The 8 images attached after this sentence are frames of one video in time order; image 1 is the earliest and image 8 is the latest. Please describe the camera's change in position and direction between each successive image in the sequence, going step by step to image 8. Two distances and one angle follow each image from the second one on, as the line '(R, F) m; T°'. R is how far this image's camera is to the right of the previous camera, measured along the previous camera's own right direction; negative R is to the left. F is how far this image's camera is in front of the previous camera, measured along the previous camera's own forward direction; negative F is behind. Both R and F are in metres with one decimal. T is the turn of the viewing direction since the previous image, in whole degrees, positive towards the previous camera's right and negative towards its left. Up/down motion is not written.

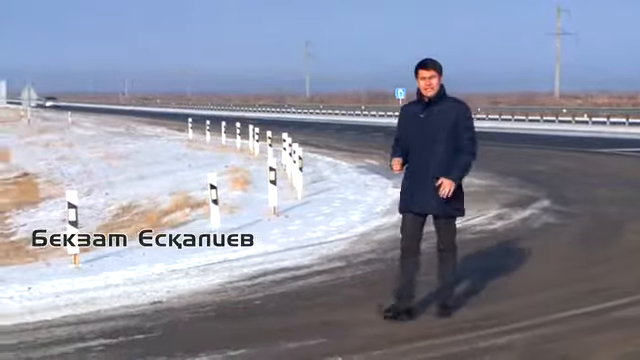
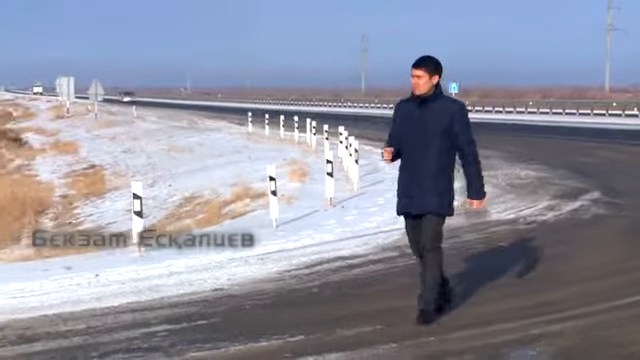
(-0.1, -0.4) m; -2°
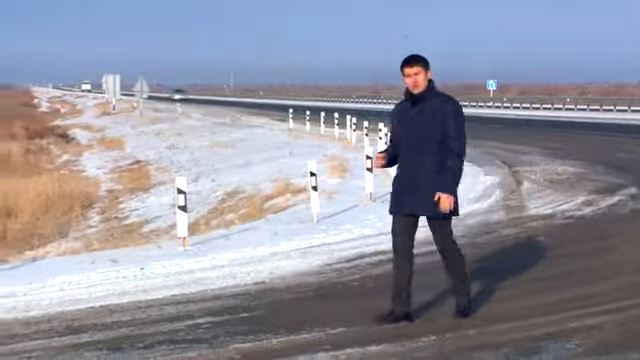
(-0.1, -0.2) m; -2°
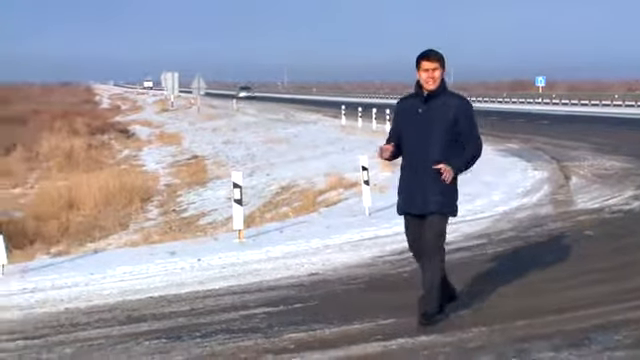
(-0.2, -0.3) m; -2°
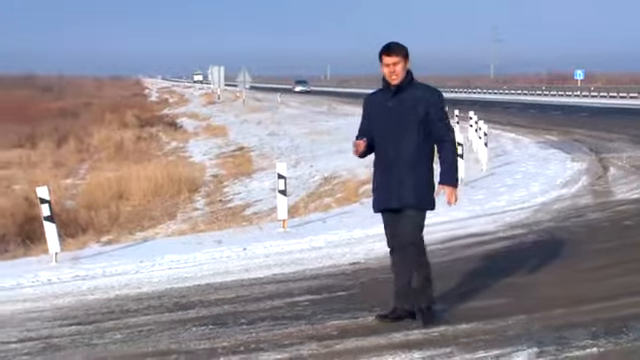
(-0.1, -0.3) m; -2°
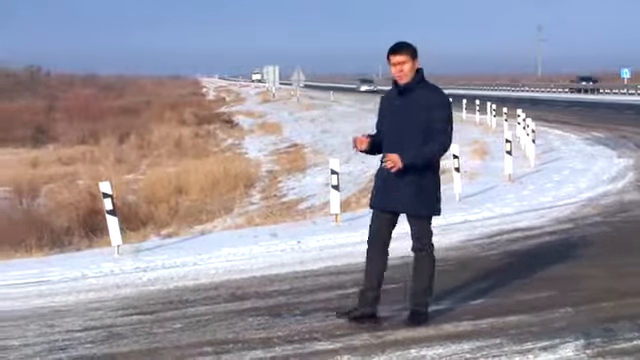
(0.0, -0.4) m; -3°
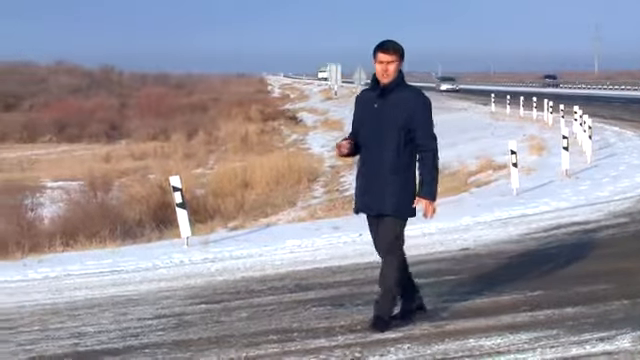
(0.0, -0.5) m; -3°
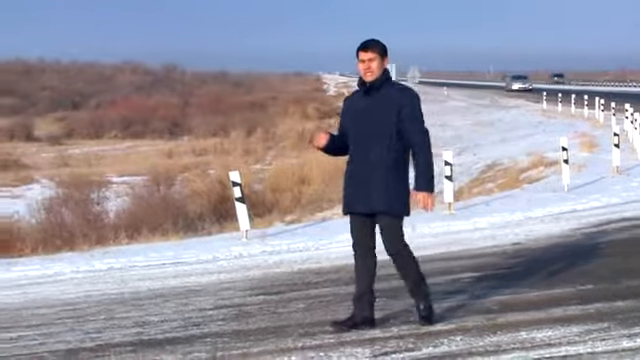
(0.0, -0.4) m; -3°
